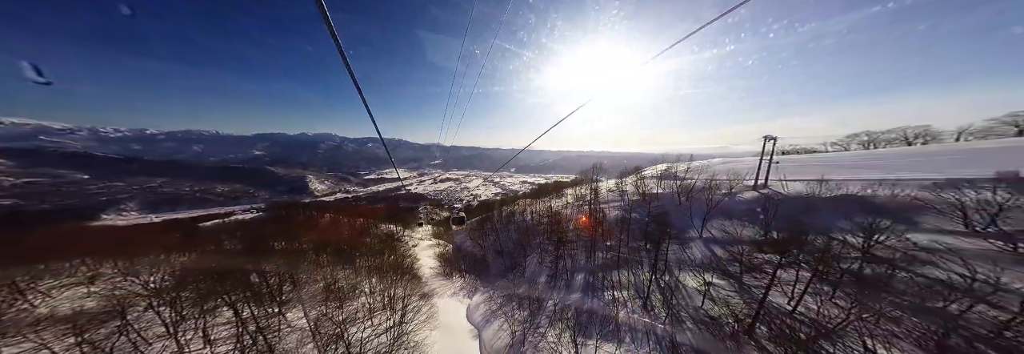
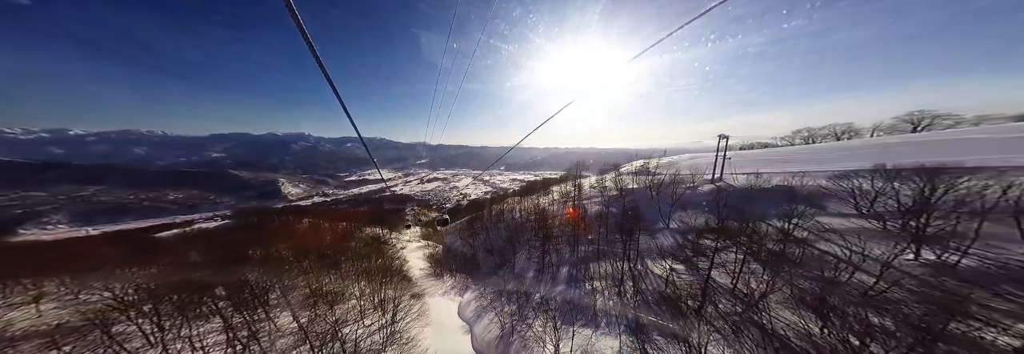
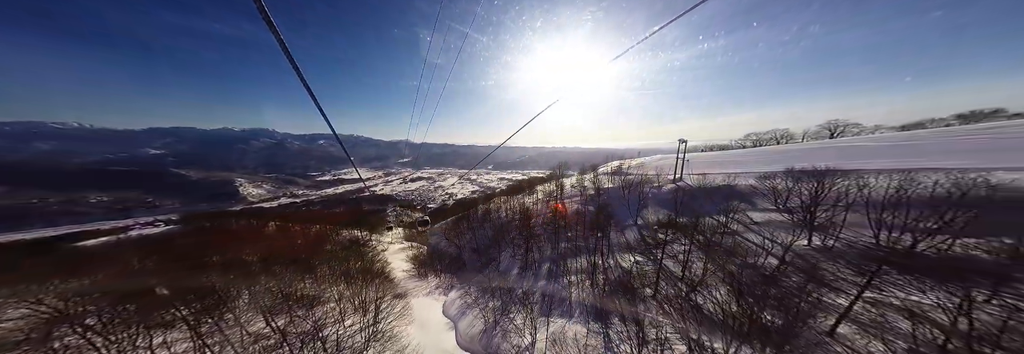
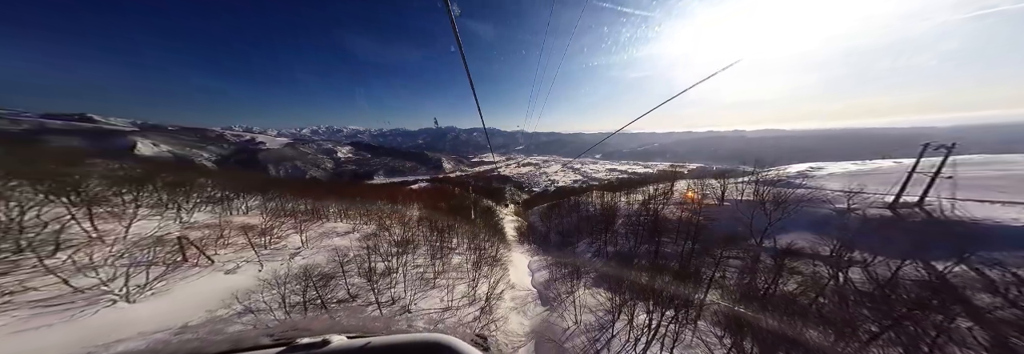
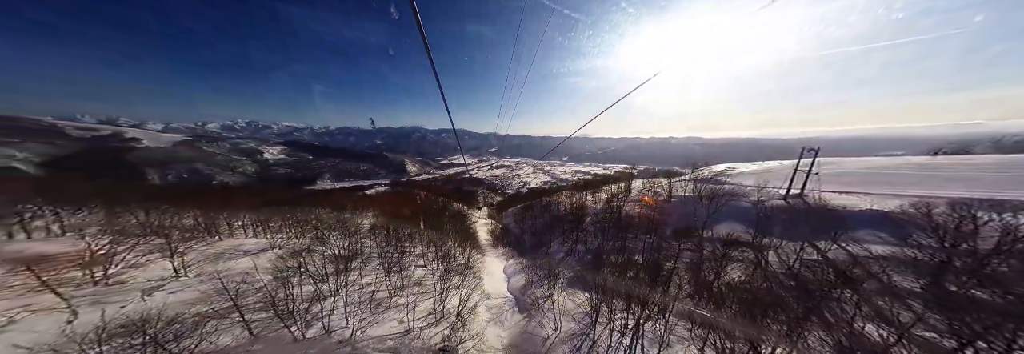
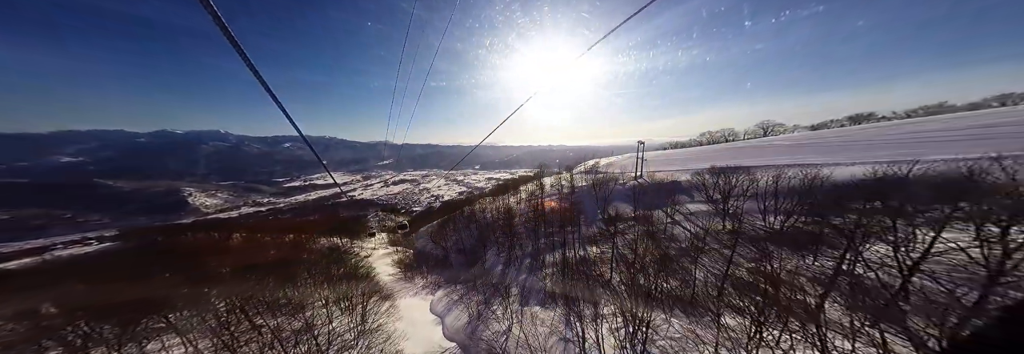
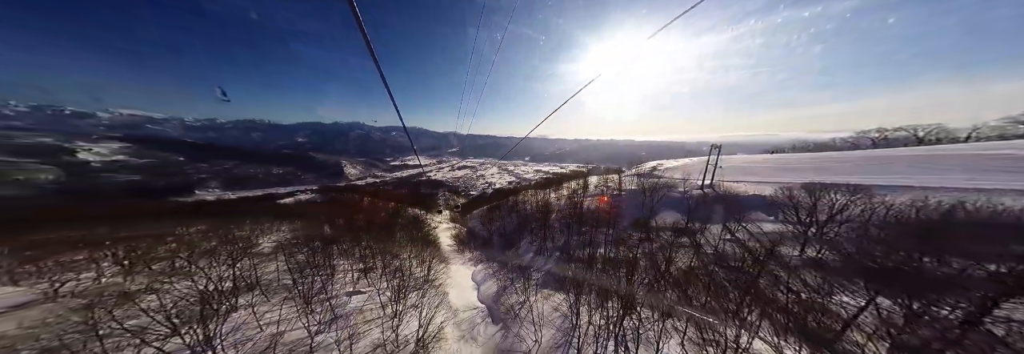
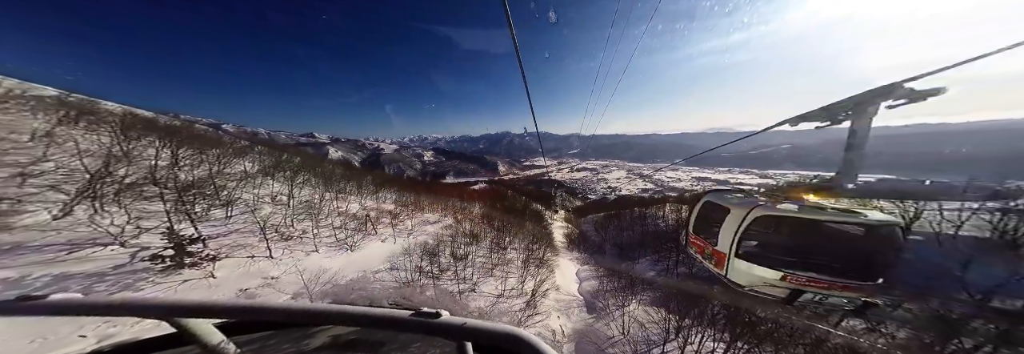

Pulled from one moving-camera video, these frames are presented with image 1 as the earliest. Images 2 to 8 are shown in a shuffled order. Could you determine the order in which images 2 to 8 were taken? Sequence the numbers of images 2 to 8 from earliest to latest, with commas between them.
2, 3, 6, 7, 5, 4, 8
